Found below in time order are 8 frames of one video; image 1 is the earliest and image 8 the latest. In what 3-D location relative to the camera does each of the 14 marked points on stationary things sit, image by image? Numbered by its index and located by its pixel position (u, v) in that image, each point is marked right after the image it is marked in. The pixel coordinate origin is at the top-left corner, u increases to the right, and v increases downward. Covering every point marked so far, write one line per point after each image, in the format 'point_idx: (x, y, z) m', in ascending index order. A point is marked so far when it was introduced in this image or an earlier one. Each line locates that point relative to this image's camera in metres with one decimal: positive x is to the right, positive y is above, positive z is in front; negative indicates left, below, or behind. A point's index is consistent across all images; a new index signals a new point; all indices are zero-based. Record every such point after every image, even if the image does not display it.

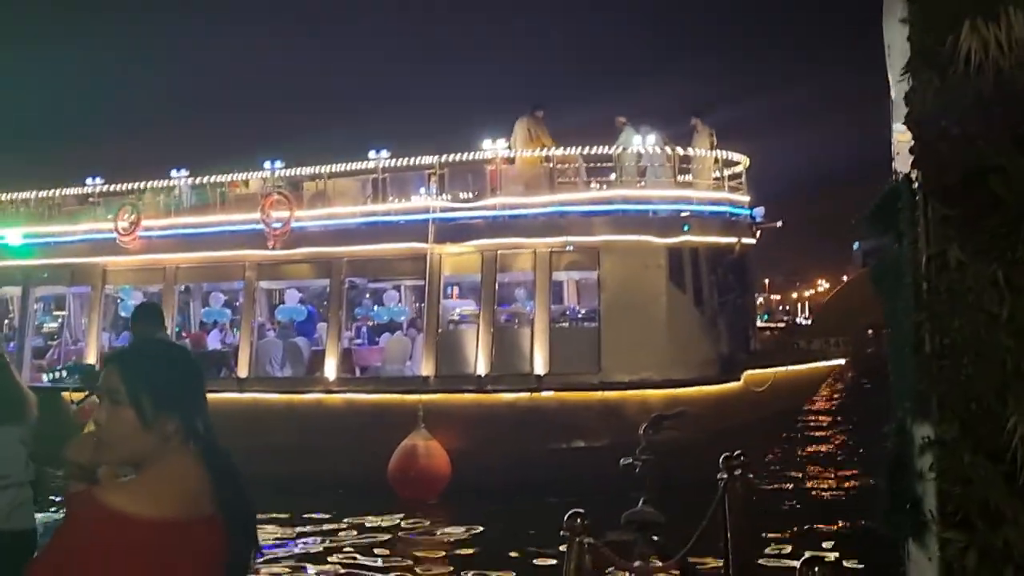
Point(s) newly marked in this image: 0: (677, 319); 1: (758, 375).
0: (+2.0, -0.4, +10.7) m
1: (+2.9, -1.0, +10.8) m
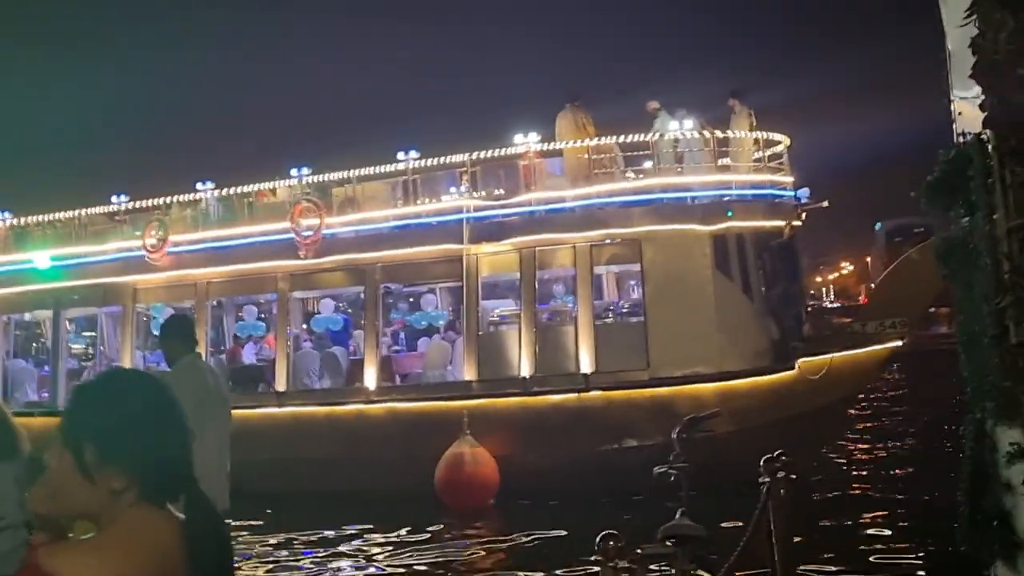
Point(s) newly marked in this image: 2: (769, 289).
0: (+2.5, -0.2, +10.3) m
1: (+3.5, -0.8, +10.3) m
2: (+3.1, 0.0, +10.7) m
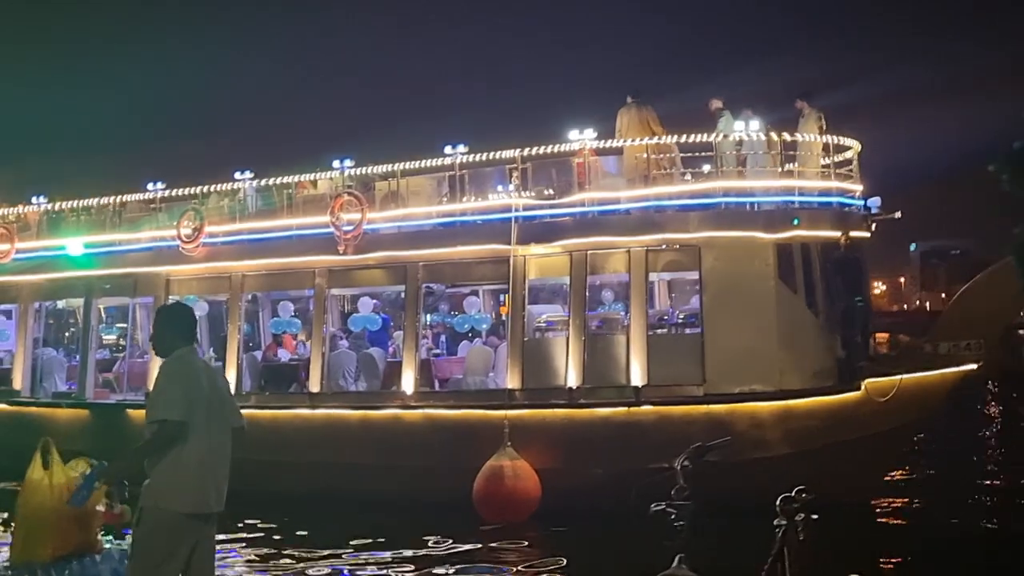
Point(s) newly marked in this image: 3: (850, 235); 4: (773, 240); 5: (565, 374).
0: (+3.0, -0.4, +9.7) m
1: (+4.0, -1.0, +9.7) m
2: (+3.6, -0.2, +10.0) m
3: (+3.8, +0.6, +10.1) m
4: (+2.8, +0.5, +9.8) m
5: (+0.6, -0.9, +10.1) m
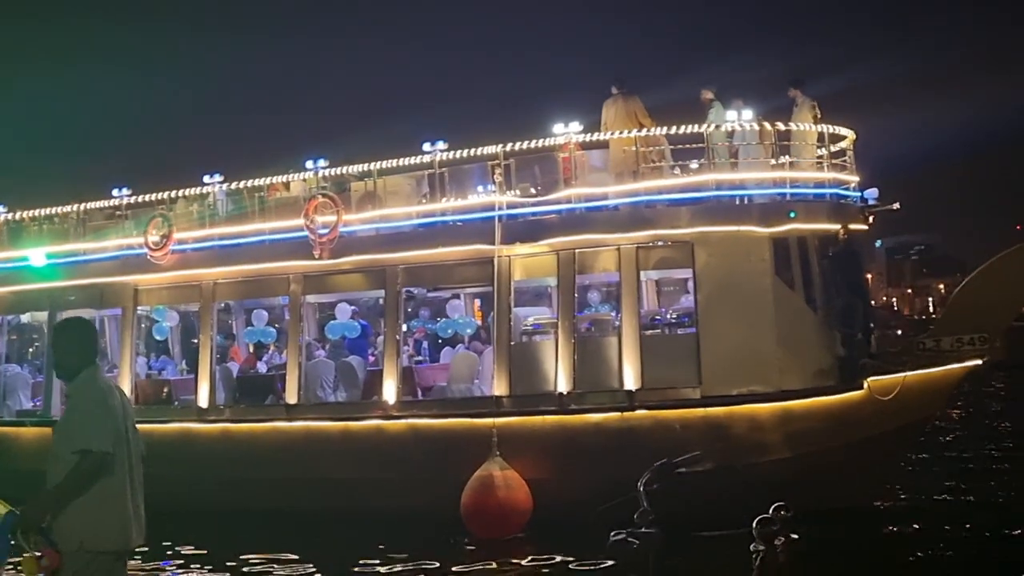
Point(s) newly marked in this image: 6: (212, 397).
0: (+2.8, -0.3, +9.3) m
1: (+3.8, -0.9, +9.3) m
2: (+3.4, -0.1, +9.6) m
3: (+3.6, +0.7, +9.7) m
4: (+2.6, +0.6, +9.3) m
5: (+0.4, -1.0, +9.6) m
6: (-3.7, -1.4, +11.3) m
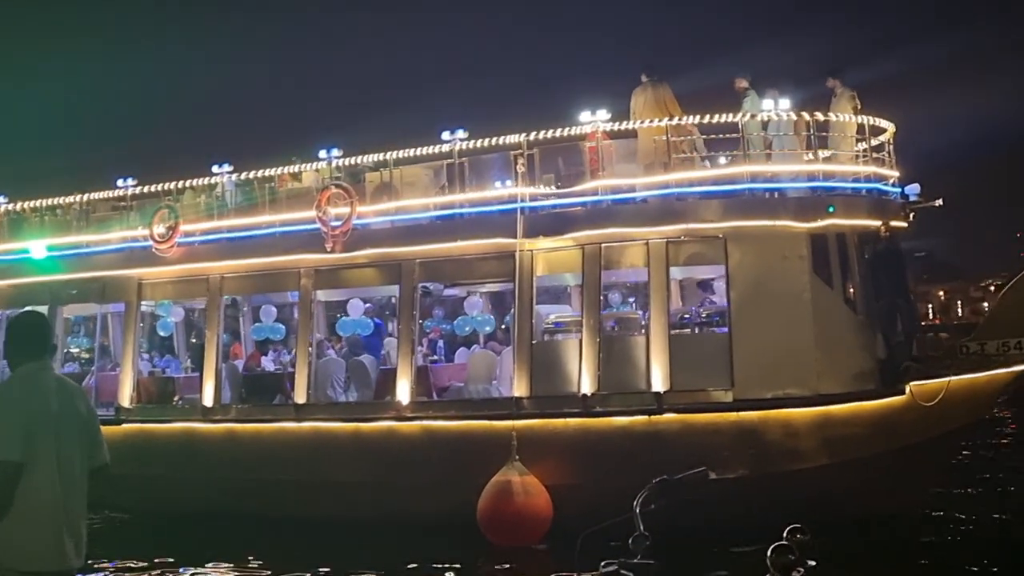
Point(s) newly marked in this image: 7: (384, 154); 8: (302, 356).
0: (+3.0, -0.3, +8.8) m
1: (+4.0, -0.9, +8.8) m
2: (+3.7, -0.1, +9.1) m
3: (+3.9, +0.7, +9.2) m
4: (+2.9, +0.6, +8.9) m
5: (+0.7, -0.9, +9.1) m
6: (-3.5, -1.3, +10.8) m
7: (-1.4, +1.5, +10.1) m
8: (-2.4, -0.8, +10.4) m
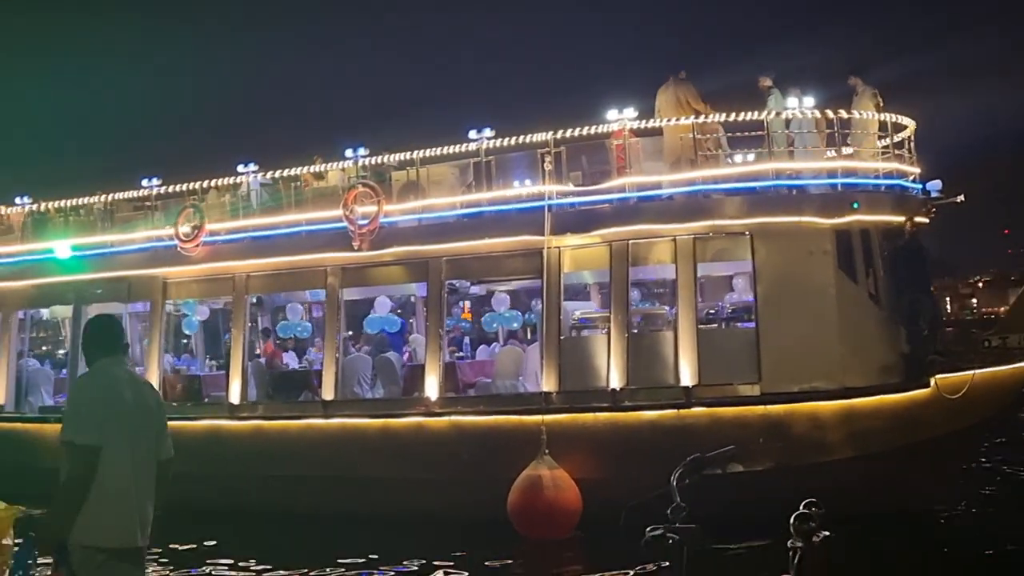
0: (+3.3, -0.3, +8.9) m
1: (+4.3, -0.9, +8.9) m
2: (+3.9, -0.1, +9.2) m
3: (+4.1, +0.7, +9.4) m
4: (+3.1, +0.6, +9.0) m
5: (+1.0, -0.9, +9.2) m
6: (-3.2, -1.3, +10.9) m
7: (-1.1, +1.5, +10.2) m
8: (-2.1, -0.8, +10.5) m
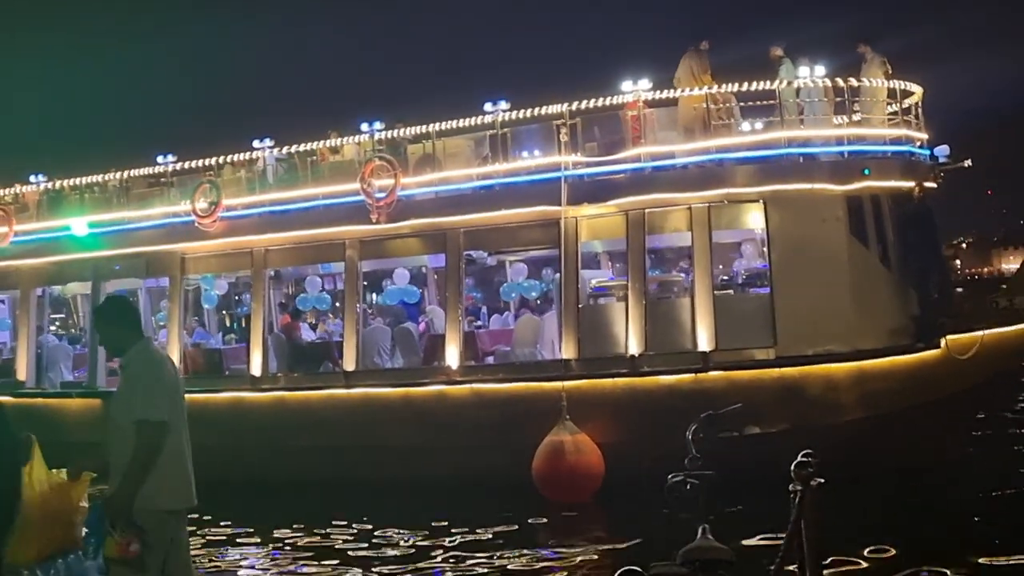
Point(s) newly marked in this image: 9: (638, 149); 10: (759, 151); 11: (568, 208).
0: (+3.5, +0.1, +9.1) m
1: (+4.5, -0.5, +9.1) m
2: (+4.1, +0.3, +9.5) m
3: (+4.3, +1.1, +9.6) m
4: (+3.3, +1.0, +9.2) m
5: (+1.2, -0.6, +9.4) m
6: (-3.0, -1.0, +11.1) m
7: (-1.0, +1.8, +10.3) m
8: (-1.9, -0.4, +10.7) m
9: (+1.3, +1.5, +9.5) m
10: (+2.5, +1.4, +9.2) m
11: (+0.6, +0.9, +9.7) m
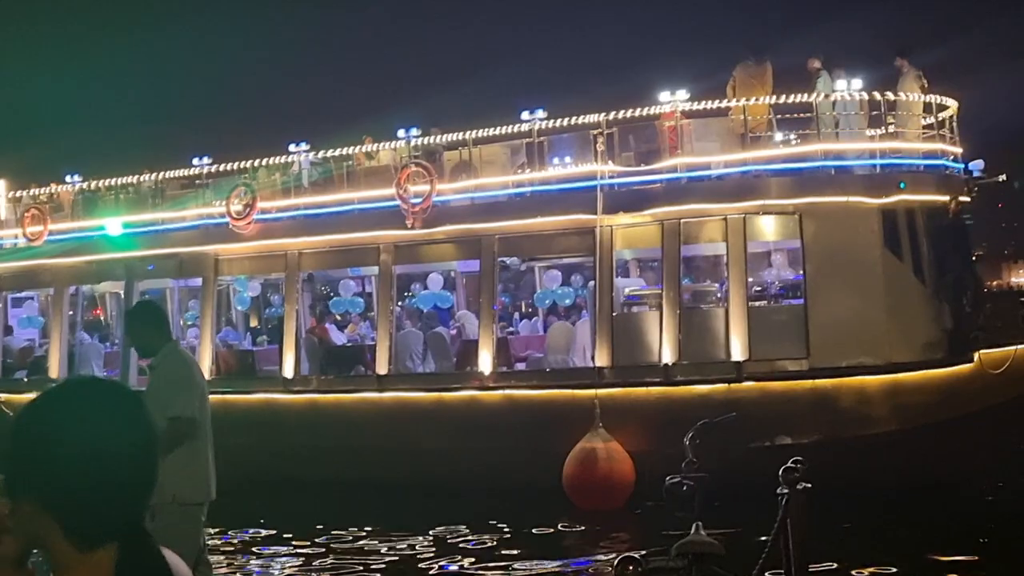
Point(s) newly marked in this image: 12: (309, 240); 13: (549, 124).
0: (+3.9, 0.0, +9.2) m
1: (+4.9, -0.7, +9.2) m
2: (+4.5, +0.2, +9.5) m
3: (+4.7, +0.9, +9.6) m
4: (+3.7, +0.8, +9.2) m
5: (+1.5, -0.6, +9.5) m
6: (-2.7, -1.0, +11.2) m
7: (-0.6, +1.8, +10.4) m
8: (-1.5, -0.5, +10.8) m
9: (+1.7, +1.4, +9.6) m
10: (+2.9, +1.3, +9.2) m
11: (+1.0, +0.8, +9.8) m
12: (-2.5, +0.6, +11.1) m
13: (+0.4, +1.8, +9.9) m
